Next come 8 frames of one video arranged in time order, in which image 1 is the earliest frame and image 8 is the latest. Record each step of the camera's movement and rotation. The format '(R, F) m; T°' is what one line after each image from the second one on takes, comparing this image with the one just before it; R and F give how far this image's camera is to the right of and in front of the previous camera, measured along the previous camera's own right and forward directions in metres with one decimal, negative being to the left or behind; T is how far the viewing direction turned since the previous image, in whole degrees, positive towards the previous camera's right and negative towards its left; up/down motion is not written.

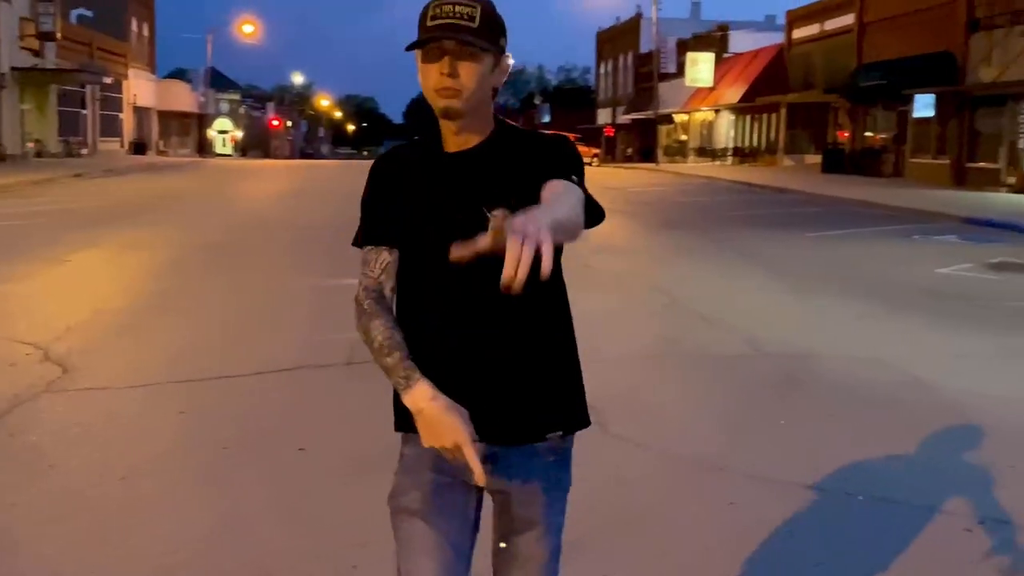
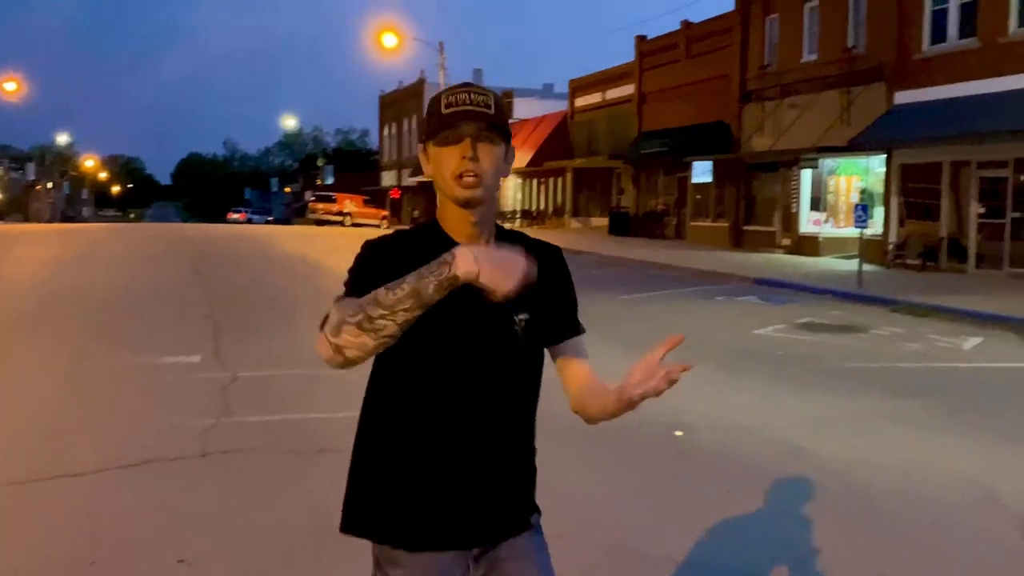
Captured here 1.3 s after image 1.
(-0.6, +0.2) m; +12°
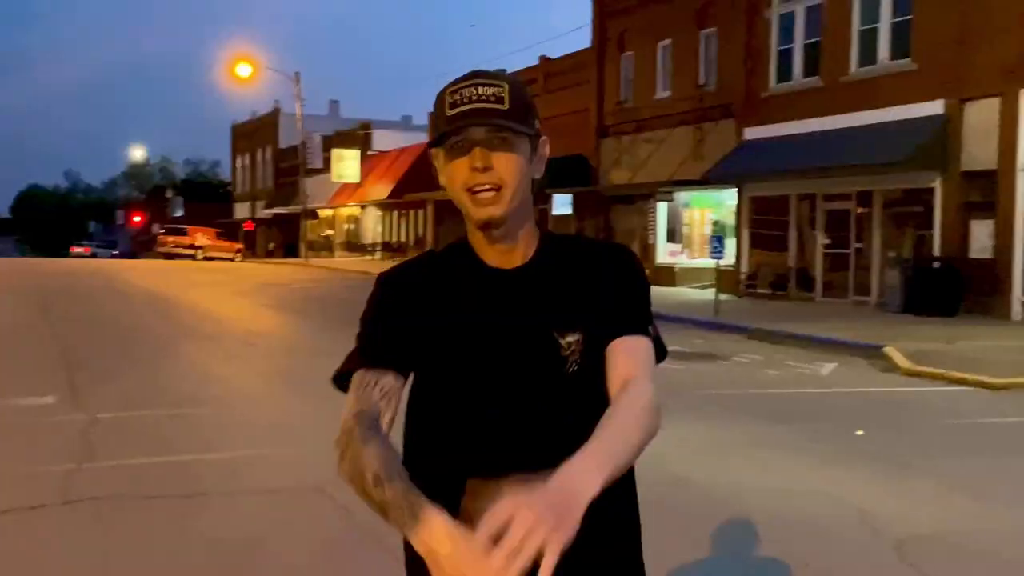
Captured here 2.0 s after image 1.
(-0.2, 0.0) m; +7°
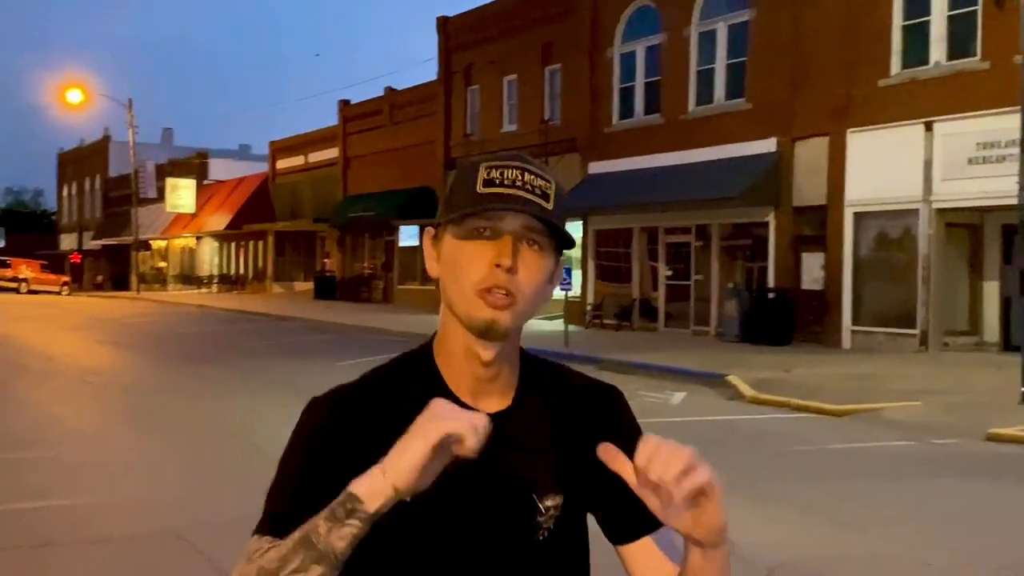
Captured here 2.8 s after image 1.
(-0.2, +0.1) m; +8°
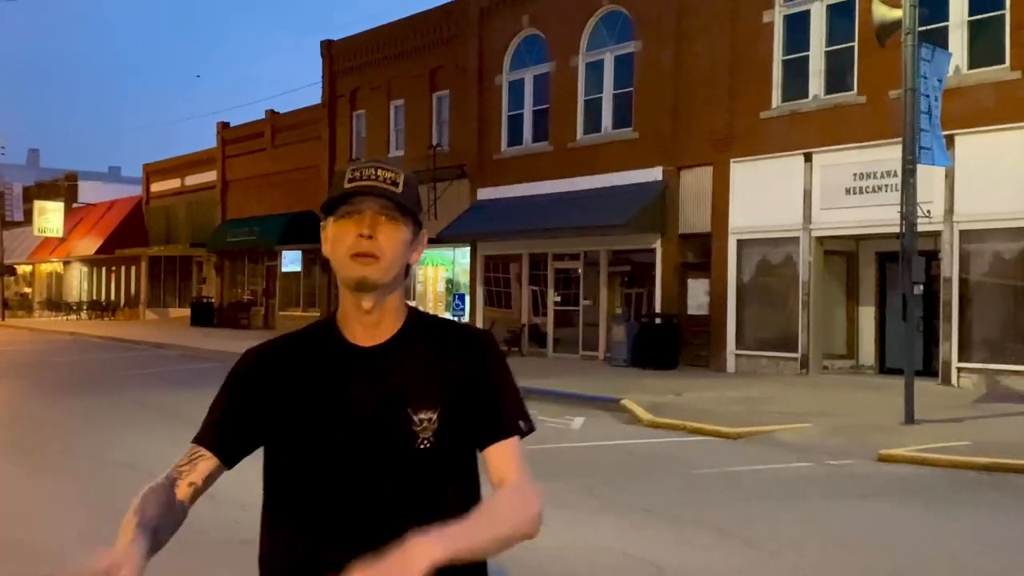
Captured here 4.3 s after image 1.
(-0.3, 0.0) m; +6°
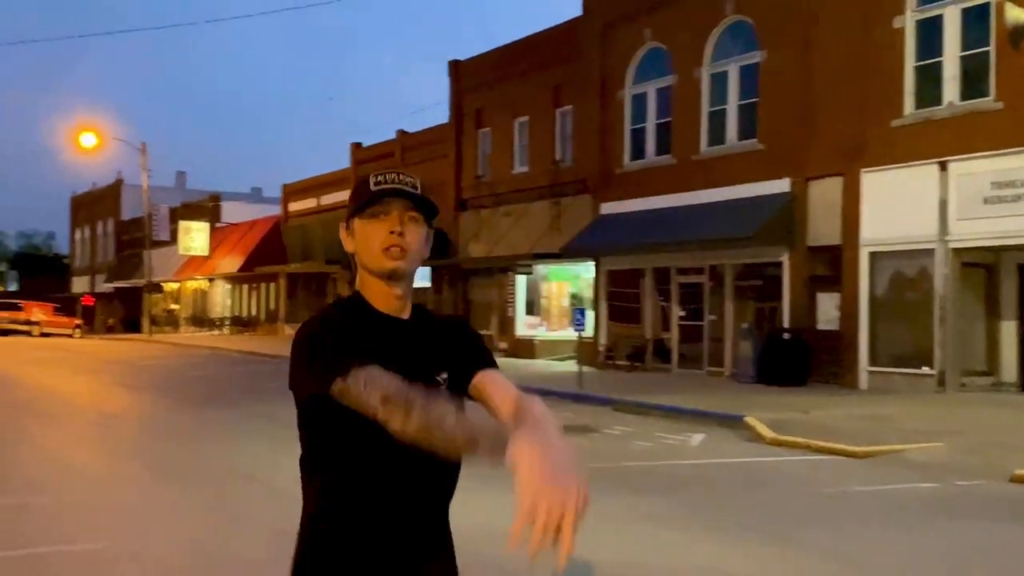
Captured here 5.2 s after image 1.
(+0.2, 0.0) m; -7°
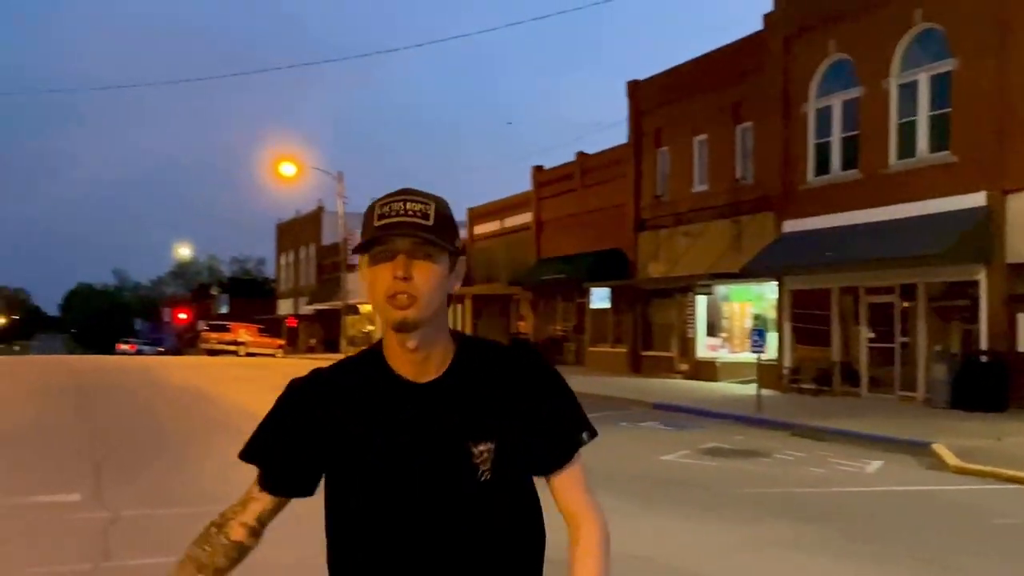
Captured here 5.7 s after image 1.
(+0.4, +0.1) m; -10°
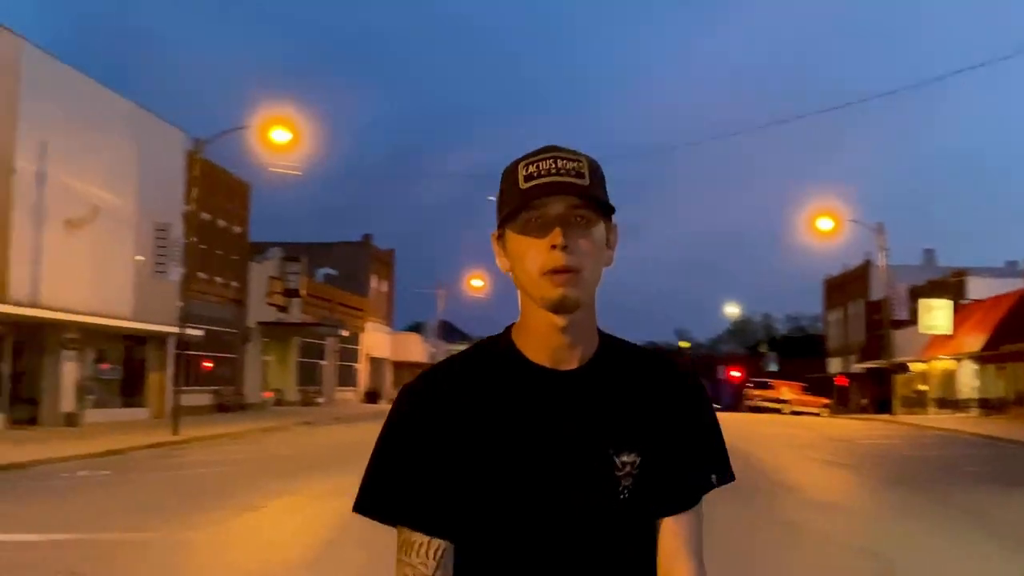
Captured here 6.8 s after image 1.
(+0.8, +0.2) m; -28°
